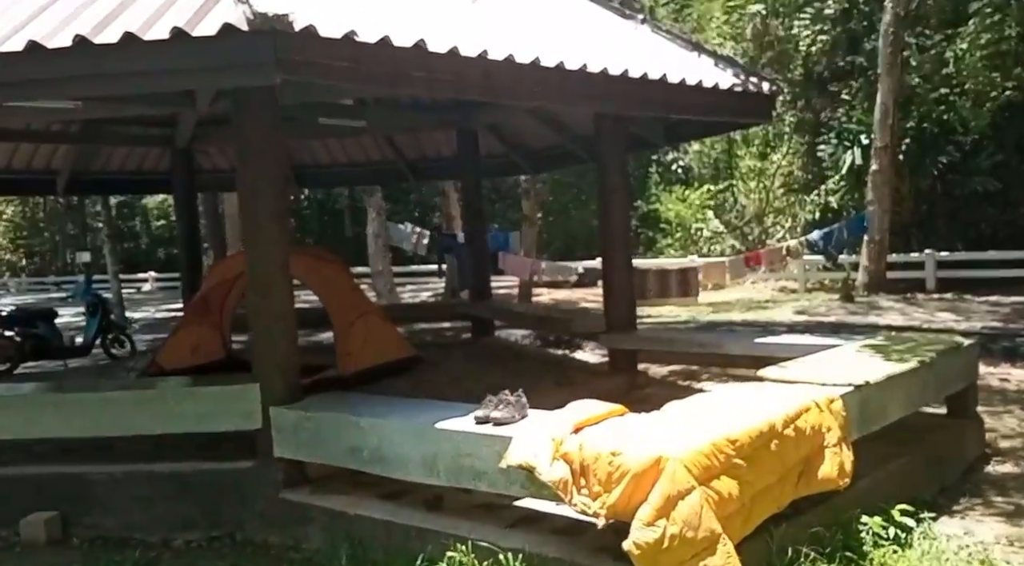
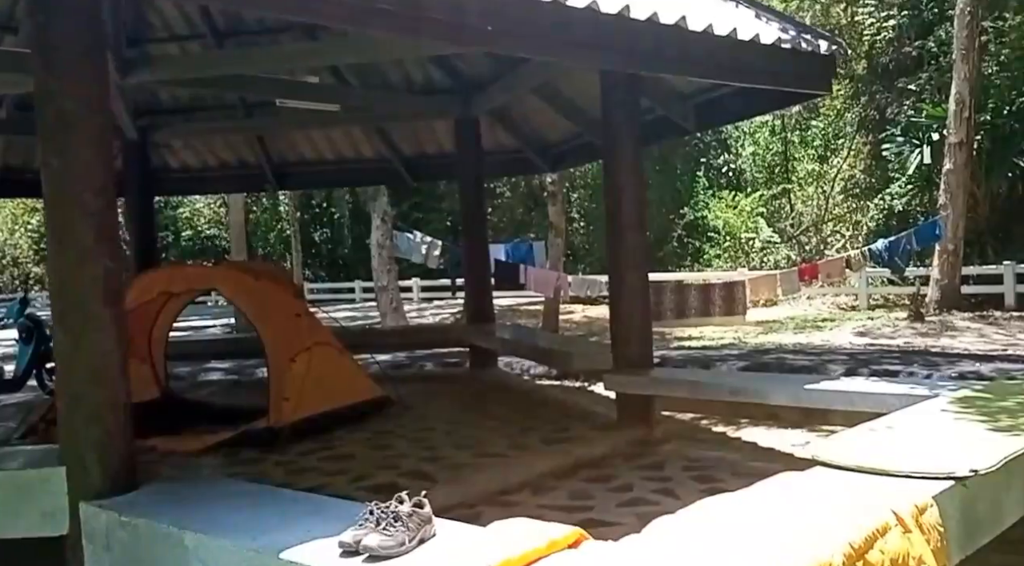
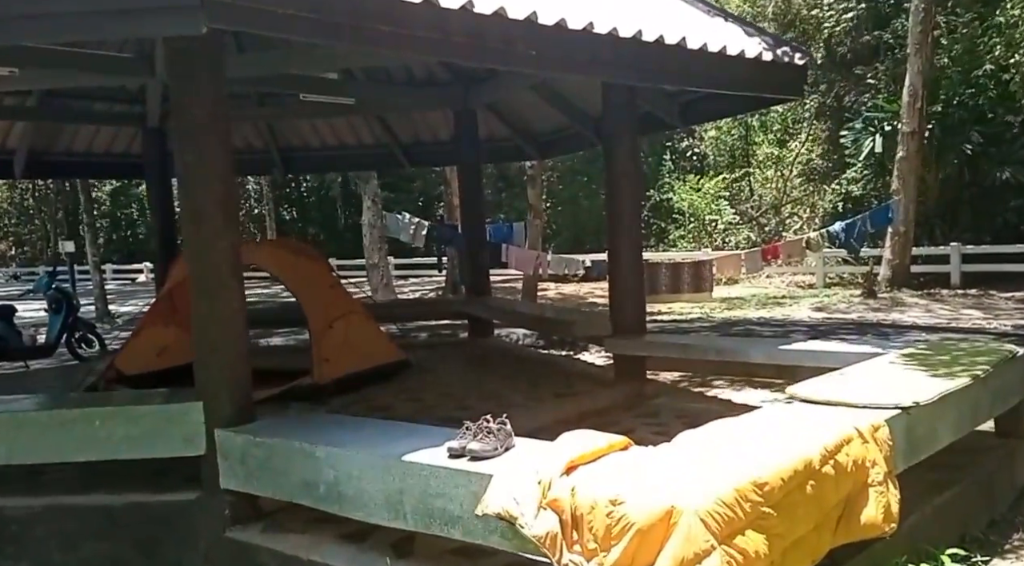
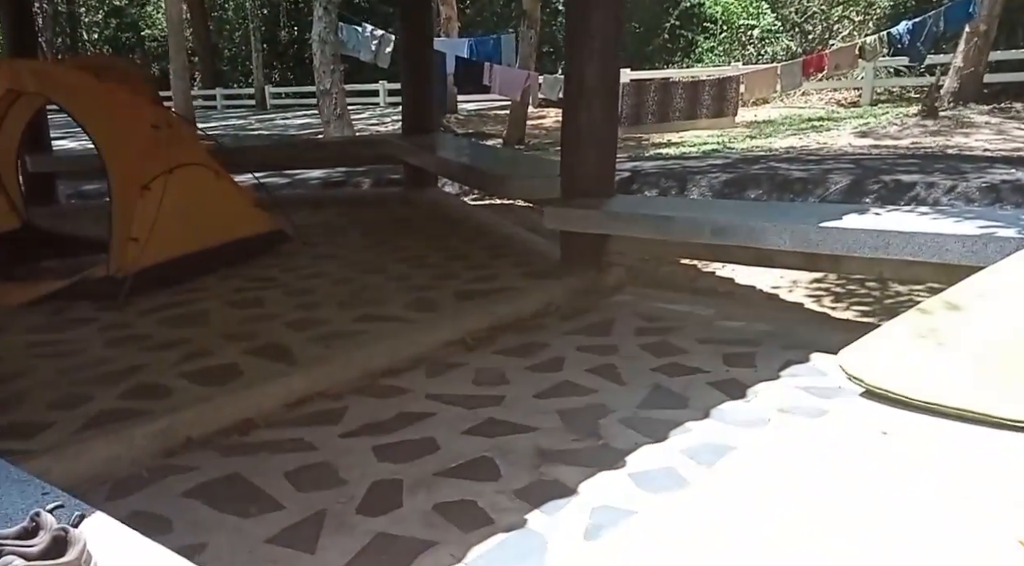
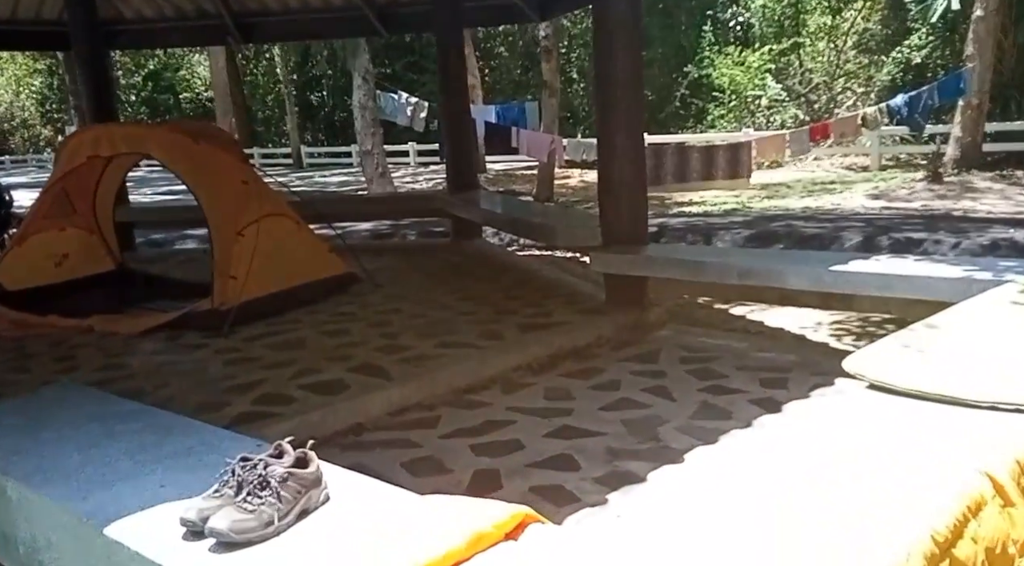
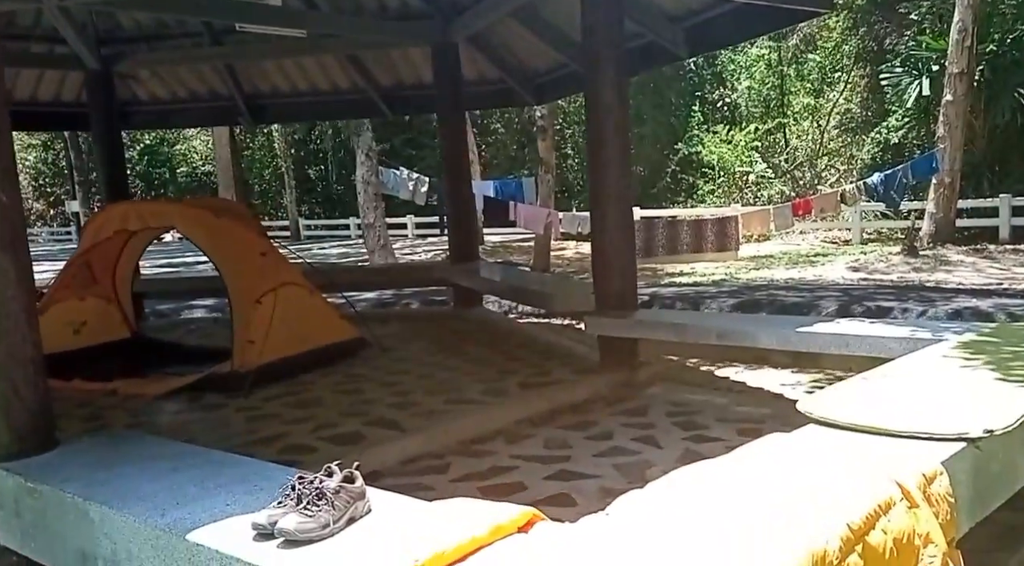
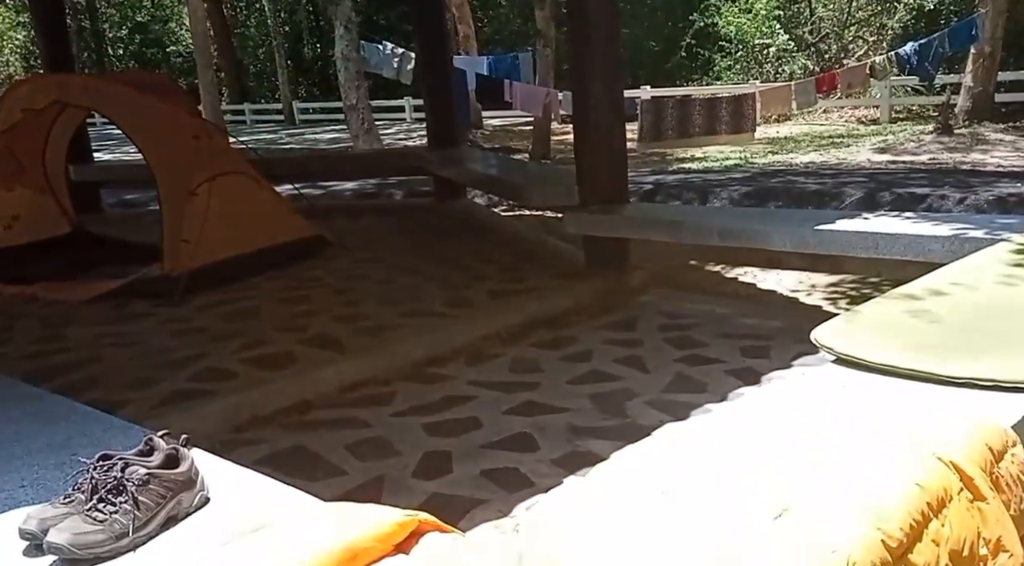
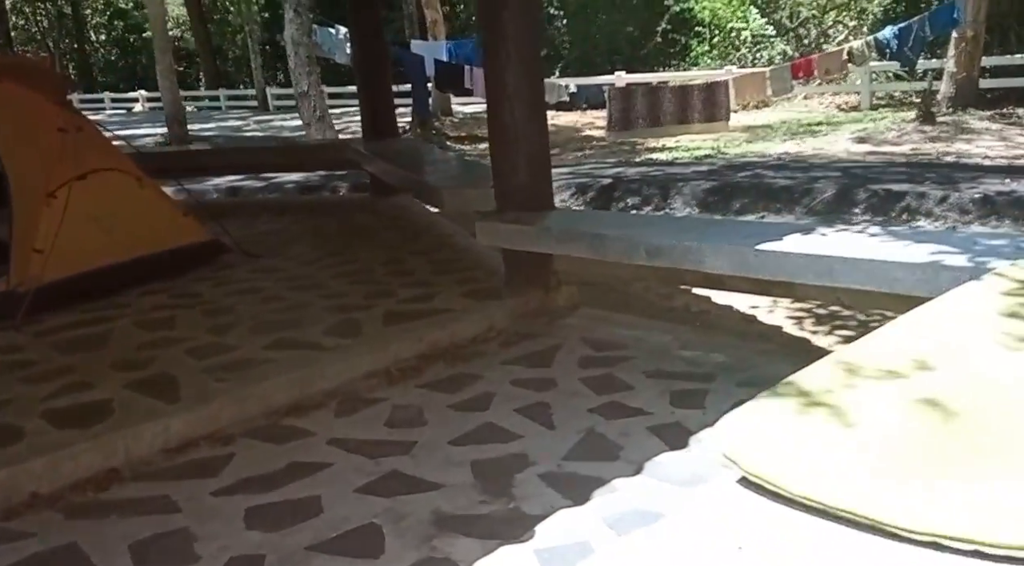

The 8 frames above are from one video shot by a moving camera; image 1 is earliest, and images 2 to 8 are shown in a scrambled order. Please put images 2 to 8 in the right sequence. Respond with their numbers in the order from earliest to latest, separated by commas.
3, 2, 6, 5, 7, 4, 8
